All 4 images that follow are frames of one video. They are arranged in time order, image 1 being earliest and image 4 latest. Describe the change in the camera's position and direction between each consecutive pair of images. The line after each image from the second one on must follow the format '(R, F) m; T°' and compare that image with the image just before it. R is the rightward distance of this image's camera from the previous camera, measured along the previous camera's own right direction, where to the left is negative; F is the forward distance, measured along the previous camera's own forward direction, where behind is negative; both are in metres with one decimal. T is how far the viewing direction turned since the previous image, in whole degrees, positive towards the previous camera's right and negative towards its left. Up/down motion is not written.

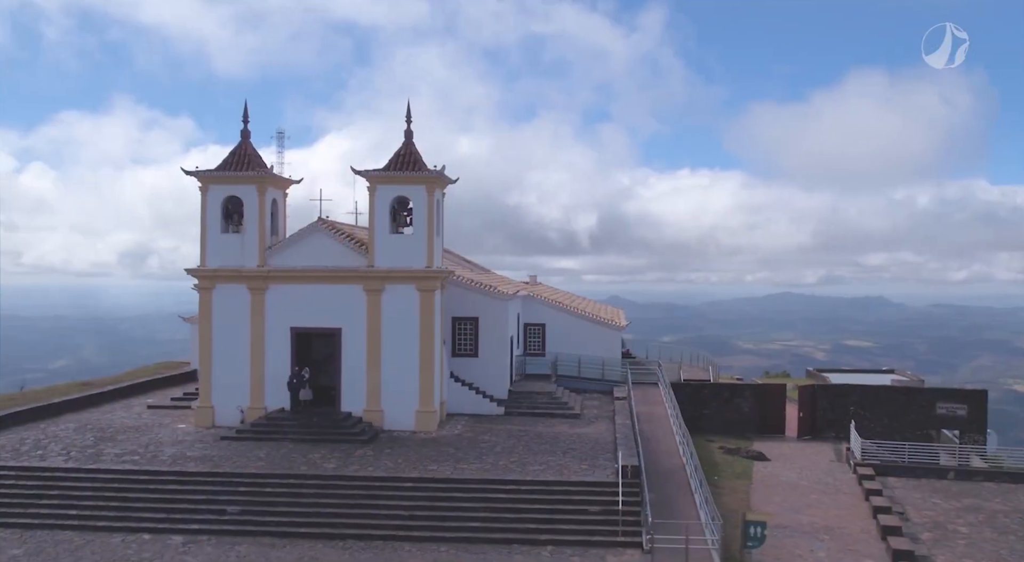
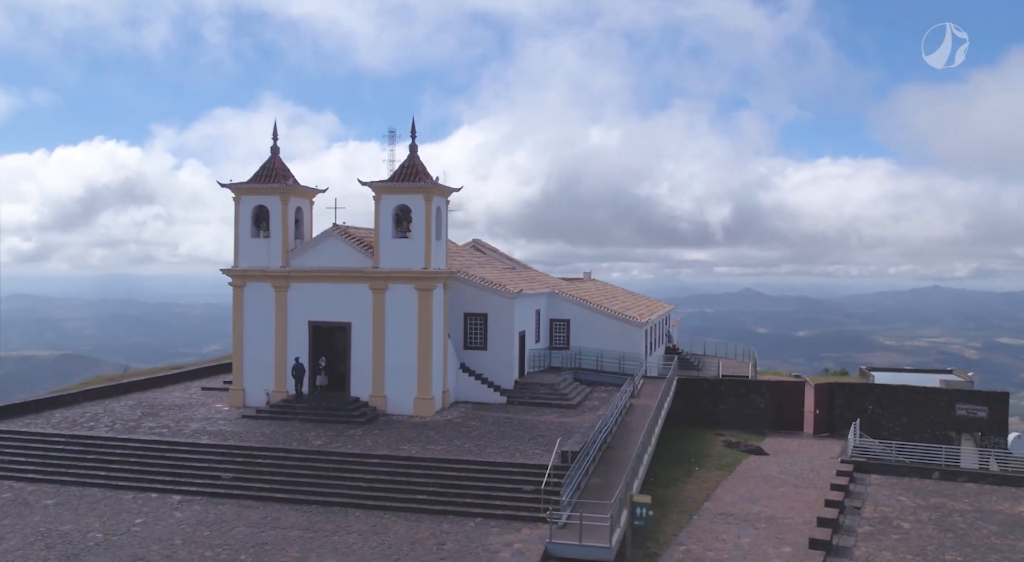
(+3.9, -1.8) m; -9°
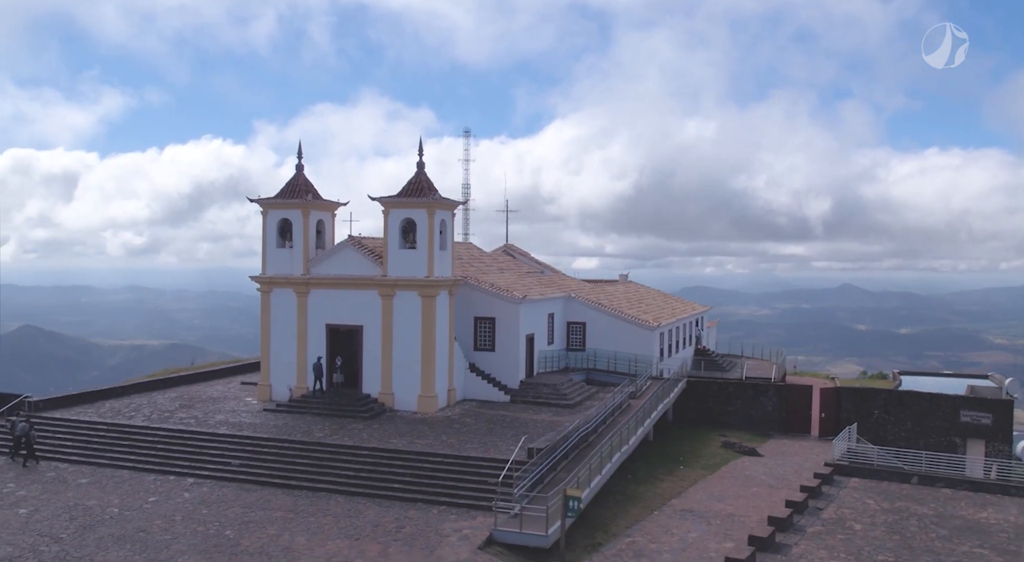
(+2.9, -1.7) m; -6°
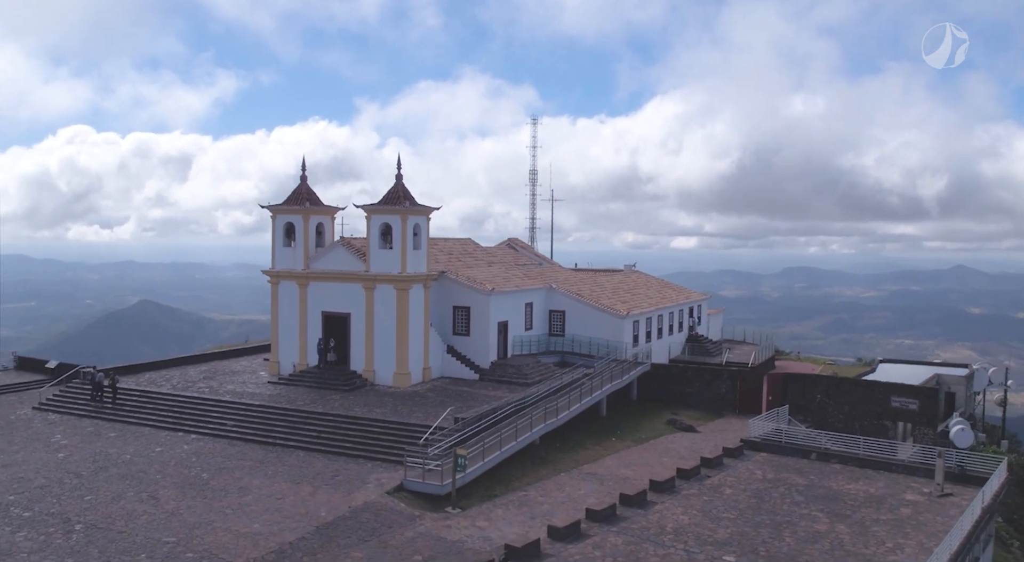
(+4.9, -4.1) m; -6°
